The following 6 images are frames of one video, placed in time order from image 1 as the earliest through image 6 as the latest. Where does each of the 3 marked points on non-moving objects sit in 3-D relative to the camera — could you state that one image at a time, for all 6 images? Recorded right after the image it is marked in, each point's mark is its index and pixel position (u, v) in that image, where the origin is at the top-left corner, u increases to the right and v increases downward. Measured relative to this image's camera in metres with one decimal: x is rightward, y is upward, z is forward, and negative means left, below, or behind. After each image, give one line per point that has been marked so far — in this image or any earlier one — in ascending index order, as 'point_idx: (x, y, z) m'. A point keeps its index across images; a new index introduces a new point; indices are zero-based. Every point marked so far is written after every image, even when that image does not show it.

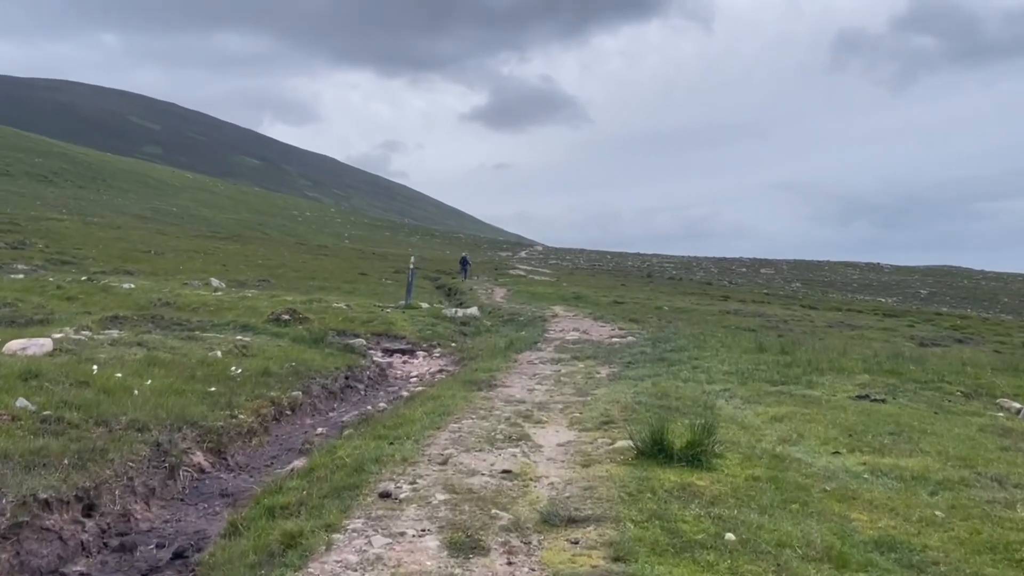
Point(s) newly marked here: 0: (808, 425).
0: (+5.1, -2.3, +14.2) m
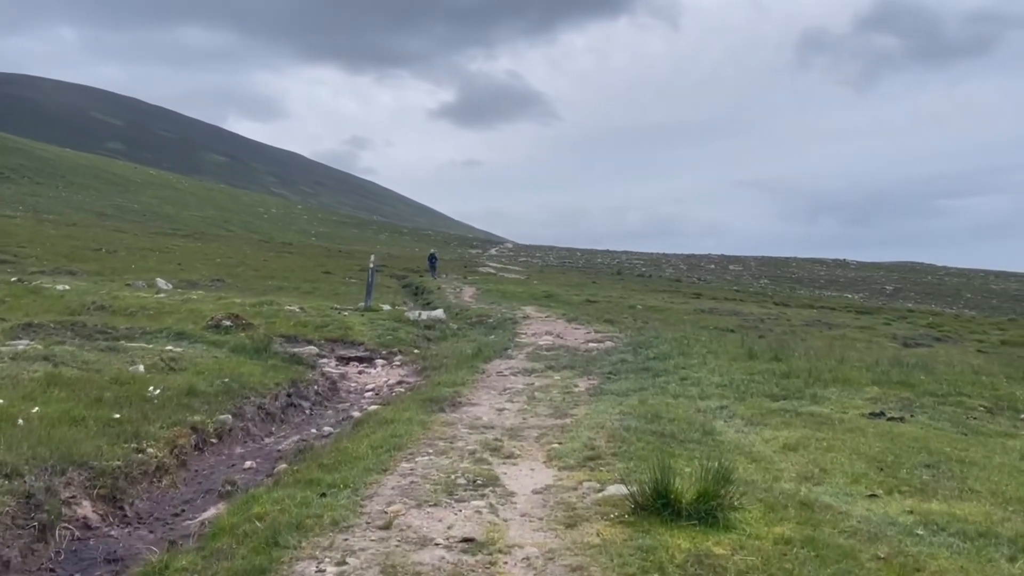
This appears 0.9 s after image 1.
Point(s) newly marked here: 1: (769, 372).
0: (+4.6, -2.4, +12.0) m
1: (+6.1, -2.0, +19.9) m
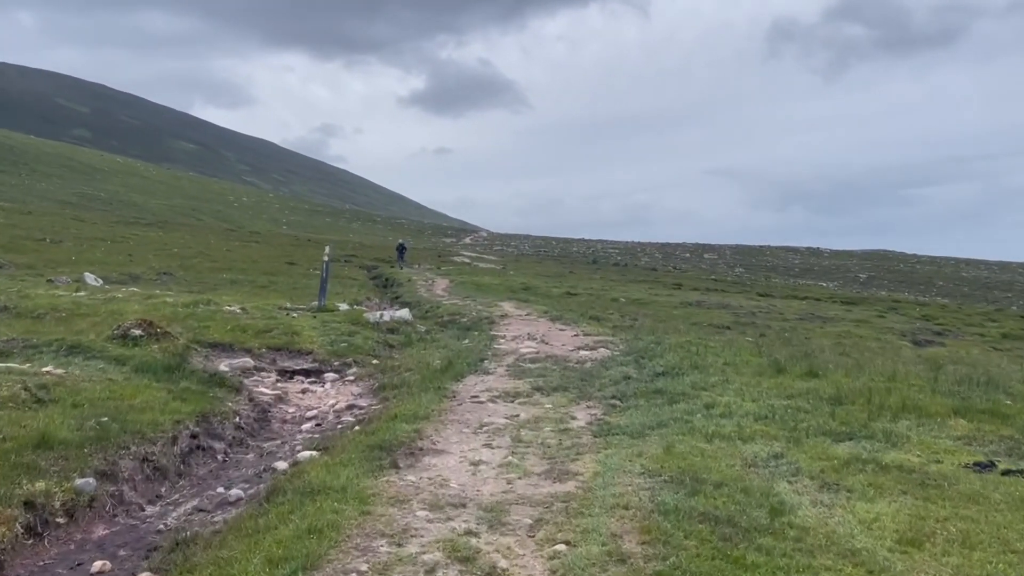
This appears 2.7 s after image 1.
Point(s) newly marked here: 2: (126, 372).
0: (+4.4, -2.6, +7.9) m
1: (+5.7, -2.0, +15.8) m
2: (-7.7, -1.7, +16.7) m
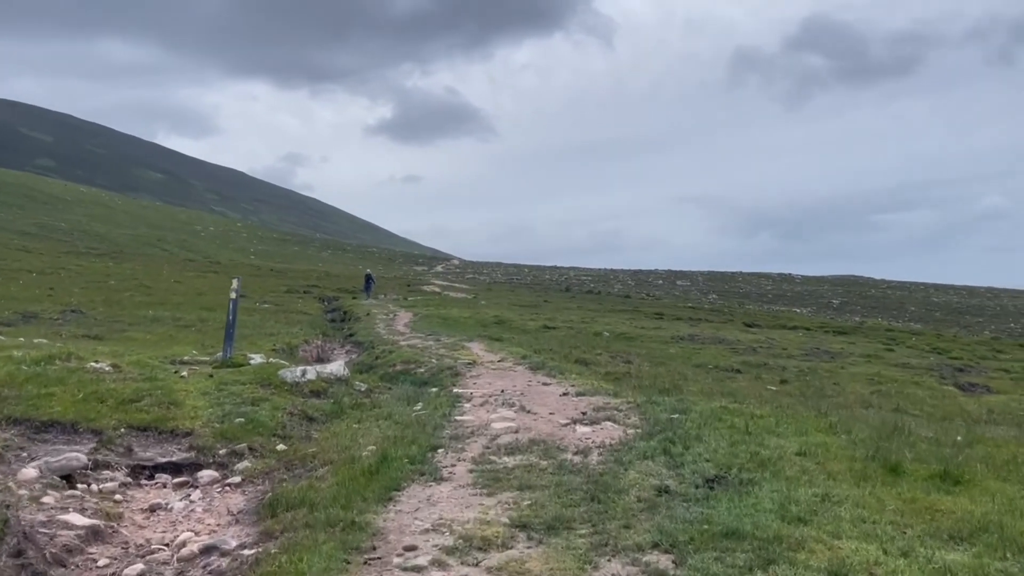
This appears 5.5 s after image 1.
0: (+4.3, -3.0, +1.0) m
1: (+5.3, -2.7, +9.0) m
2: (-8.1, -2.5, +9.4) m
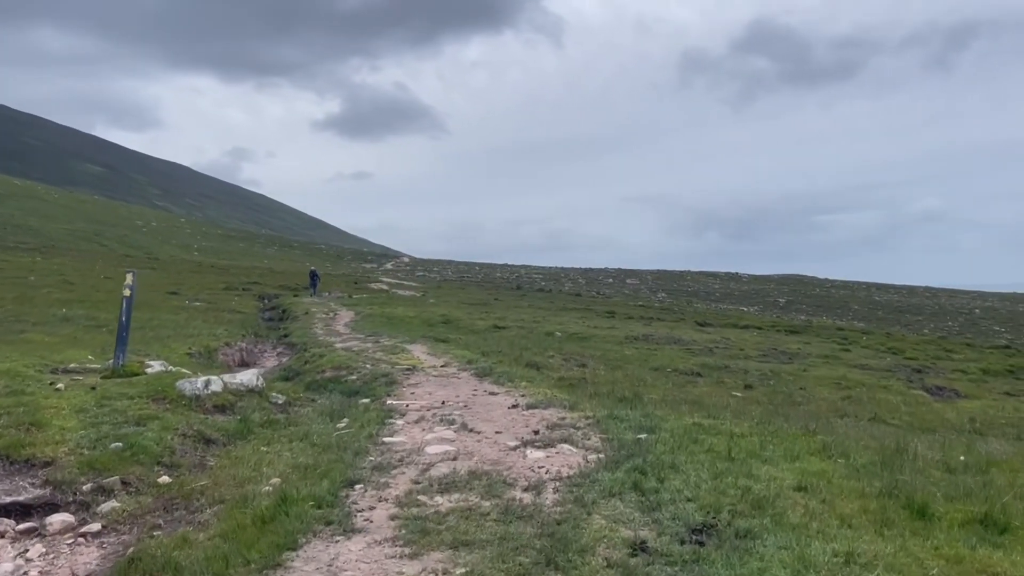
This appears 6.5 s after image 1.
0: (+4.1, -3.0, -1.4) m
1: (+4.7, -2.7, +6.6) m
2: (-8.7, -2.4, +6.2) m
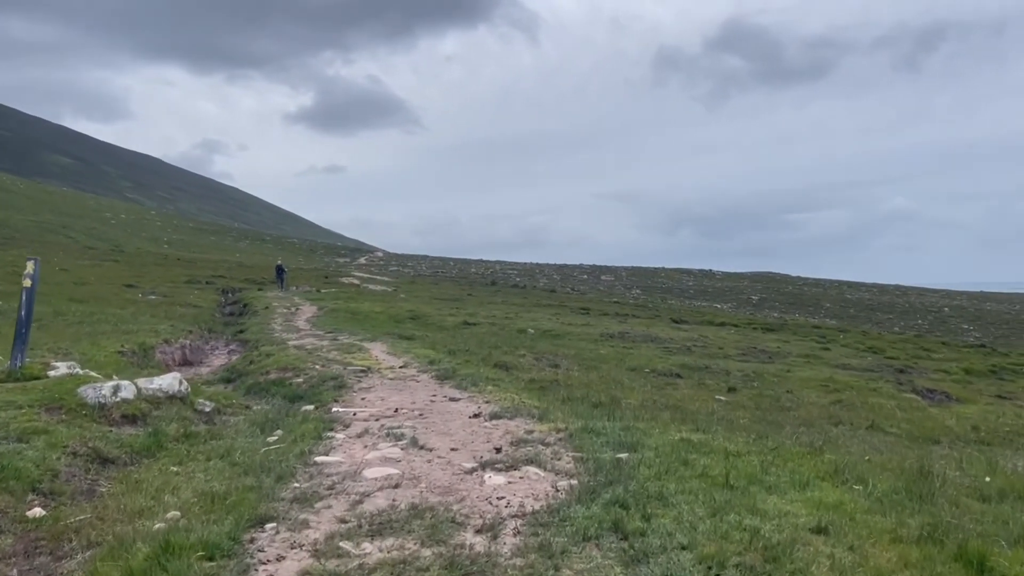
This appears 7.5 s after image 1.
0: (+4.0, -3.0, -3.6) m
1: (+4.3, -2.7, +4.5) m
2: (-9.0, -2.3, +3.7) m
